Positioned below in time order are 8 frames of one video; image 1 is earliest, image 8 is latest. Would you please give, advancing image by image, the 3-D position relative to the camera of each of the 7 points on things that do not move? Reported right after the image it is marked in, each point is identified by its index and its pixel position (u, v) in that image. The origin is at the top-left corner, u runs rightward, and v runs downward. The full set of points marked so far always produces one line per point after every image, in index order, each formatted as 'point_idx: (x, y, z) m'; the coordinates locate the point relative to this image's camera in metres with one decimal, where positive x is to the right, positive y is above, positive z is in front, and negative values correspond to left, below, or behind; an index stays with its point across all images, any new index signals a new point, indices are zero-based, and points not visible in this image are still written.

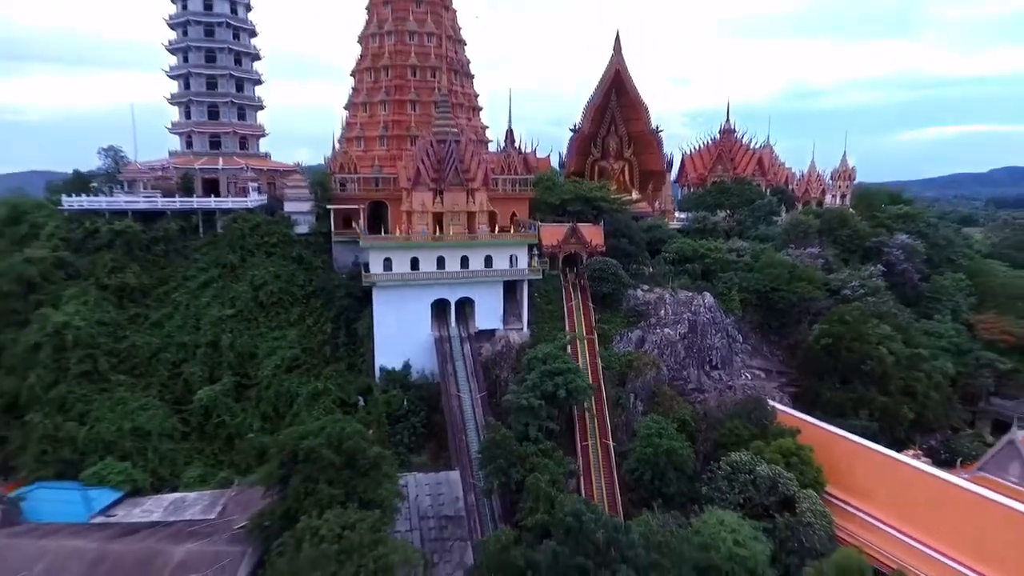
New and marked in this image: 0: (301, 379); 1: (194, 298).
0: (-4.8, -2.0, +14.4) m
1: (-7.7, -0.2, +15.5) m
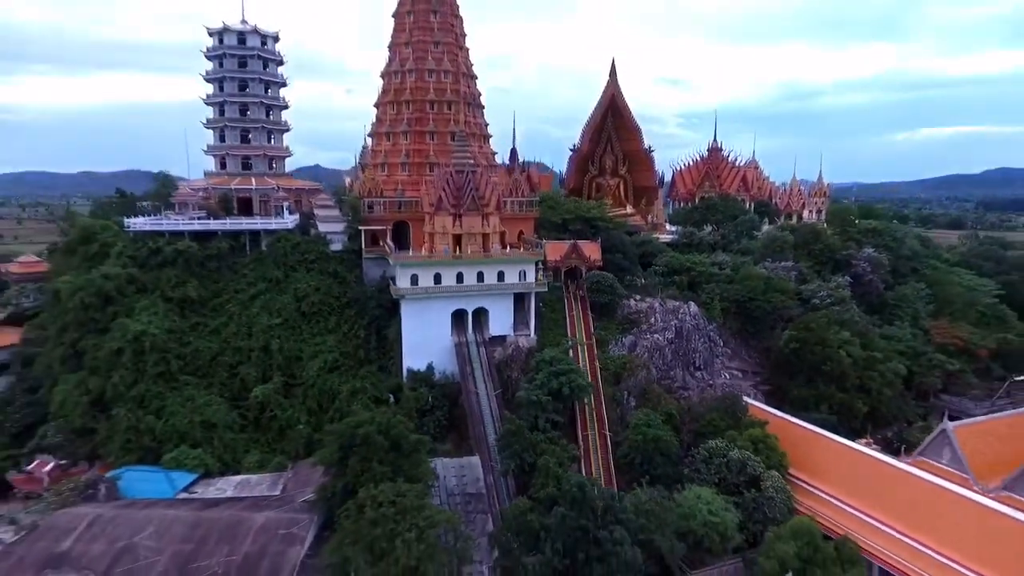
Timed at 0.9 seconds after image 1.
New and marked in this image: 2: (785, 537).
0: (-4.5, -2.4, +16.7) m
1: (-7.5, -0.6, +17.8) m
2: (+5.5, -5.0, +12.7) m
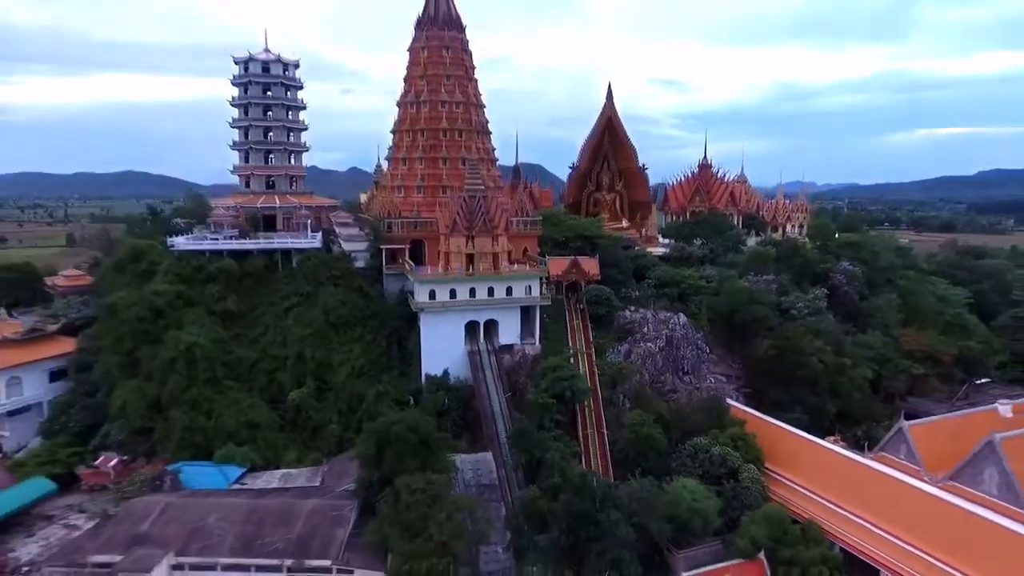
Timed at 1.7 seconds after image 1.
0: (-4.3, -2.8, +18.7) m
1: (-7.2, -1.0, +19.8) m
2: (+5.8, -5.4, +14.8) m
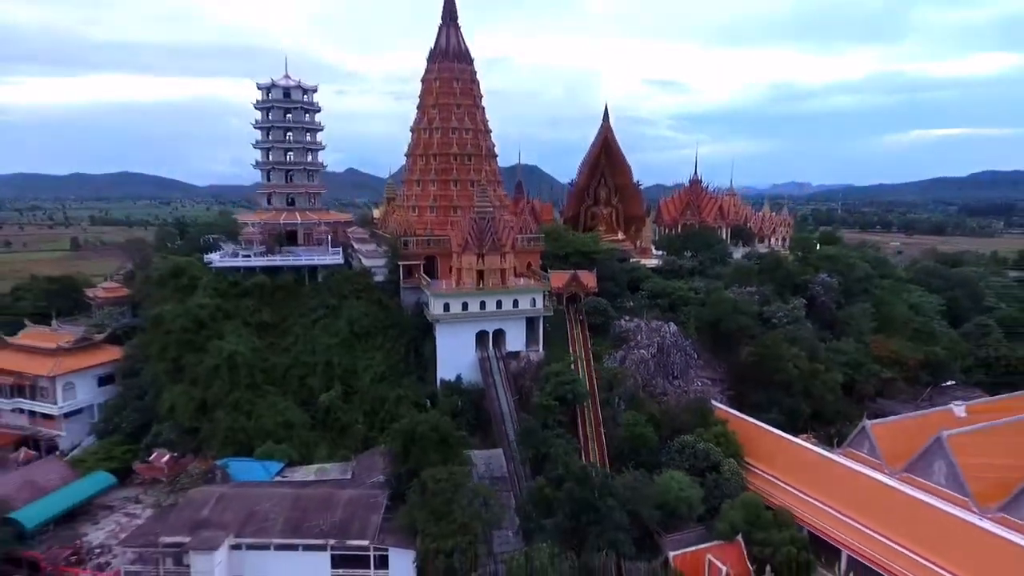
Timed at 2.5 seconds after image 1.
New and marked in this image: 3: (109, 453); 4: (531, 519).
0: (-4.1, -3.3, +20.9) m
1: (-7.0, -1.5, +21.9) m
2: (+6.0, -5.9, +16.9) m
3: (-12.4, -5.0, +19.5) m
4: (+0.5, -5.9, +16.3) m
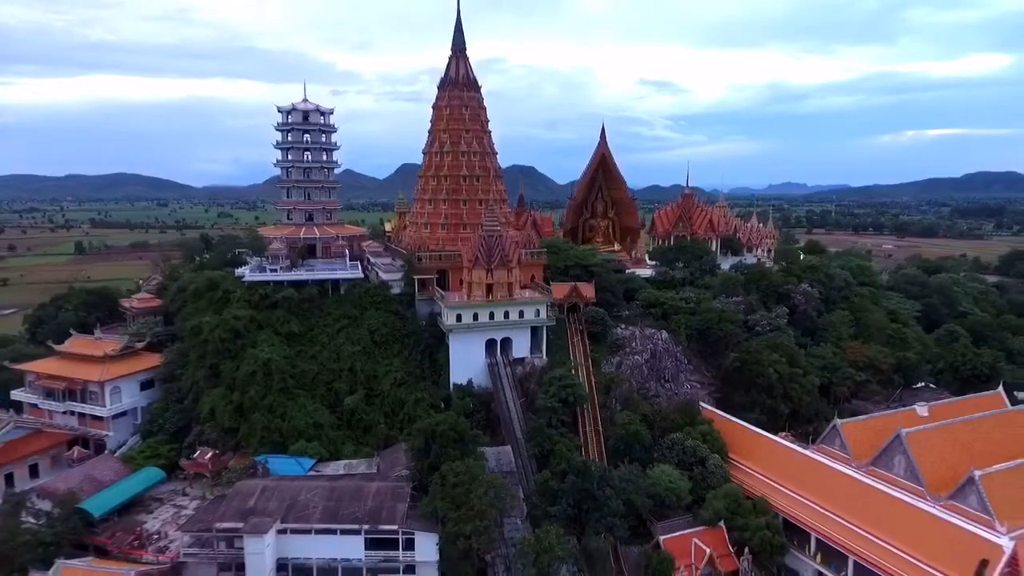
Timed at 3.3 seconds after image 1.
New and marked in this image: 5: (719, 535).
0: (-3.8, -3.7, +23.0) m
1: (-6.8, -1.9, +24.0) m
2: (+6.3, -6.3, +19.2) m
3: (-12.1, -5.5, +21.6) m
4: (+0.8, -6.4, +18.4) m
5: (+6.1, -7.2, +18.4) m
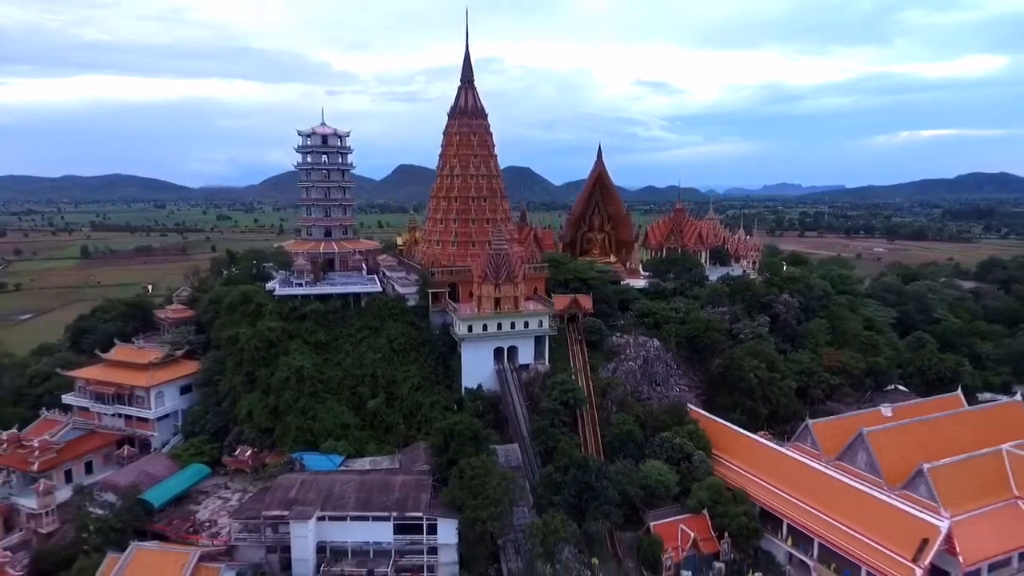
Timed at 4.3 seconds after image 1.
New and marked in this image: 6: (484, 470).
0: (-3.6, -4.3, +25.5) m
1: (-6.5, -2.5, +26.5) m
2: (+6.6, -6.8, +21.7) m
3: (-11.9, -6.1, +24.0) m
4: (+1.1, -6.9, +21.0) m
5: (+6.3, -7.8, +21.0) m
6: (-0.9, -5.7, +20.0) m
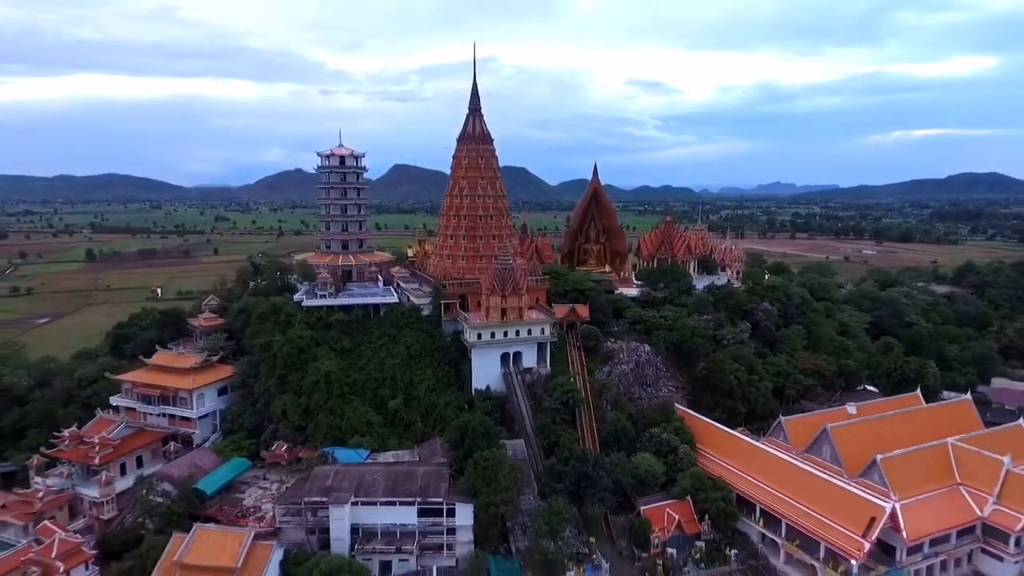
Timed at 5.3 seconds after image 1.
0: (-3.3, -4.8, +28.5) m
1: (-6.3, -3.0, +29.5) m
2: (+6.8, -7.4, +24.8) m
3: (-11.6, -6.6, +26.9) m
4: (+1.3, -7.5, +24.0) m
5: (+6.6, -8.3, +24.1) m
6: (-0.6, -6.3, +22.9) m
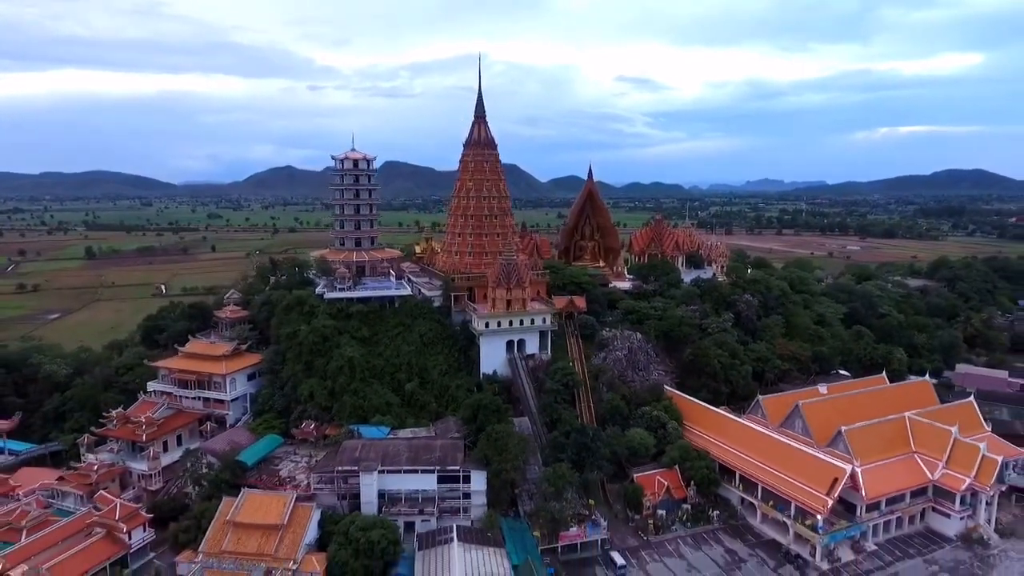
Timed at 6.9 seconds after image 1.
0: (-3.1, -4.5, +31.4) m
1: (-6.1, -2.7, +32.3) m
2: (+7.2, -7.0, +27.8) m
3: (-11.3, -6.3, +29.7) m
4: (+1.7, -7.1, +27.0) m
5: (+7.0, -7.9, +27.1) m
6: (-0.3, -6.0, +25.9) m
